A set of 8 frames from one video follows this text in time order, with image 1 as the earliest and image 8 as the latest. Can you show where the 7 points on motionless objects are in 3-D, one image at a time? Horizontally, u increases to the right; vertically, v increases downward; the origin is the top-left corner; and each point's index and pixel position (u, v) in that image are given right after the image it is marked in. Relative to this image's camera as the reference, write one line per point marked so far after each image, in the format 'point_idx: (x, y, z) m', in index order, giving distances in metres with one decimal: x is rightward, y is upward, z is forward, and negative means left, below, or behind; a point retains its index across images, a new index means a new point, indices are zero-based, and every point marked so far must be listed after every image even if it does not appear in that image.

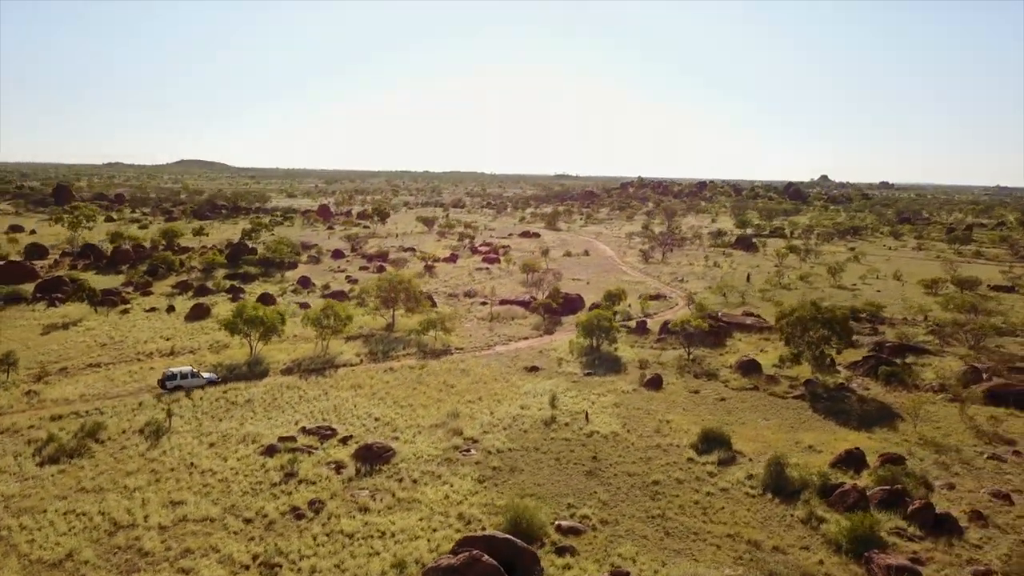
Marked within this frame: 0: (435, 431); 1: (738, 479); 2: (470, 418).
0: (-1.8, -3.2, +18.2) m
1: (+4.4, -3.7, +15.8) m
2: (-1.0, -3.1, +19.0) m
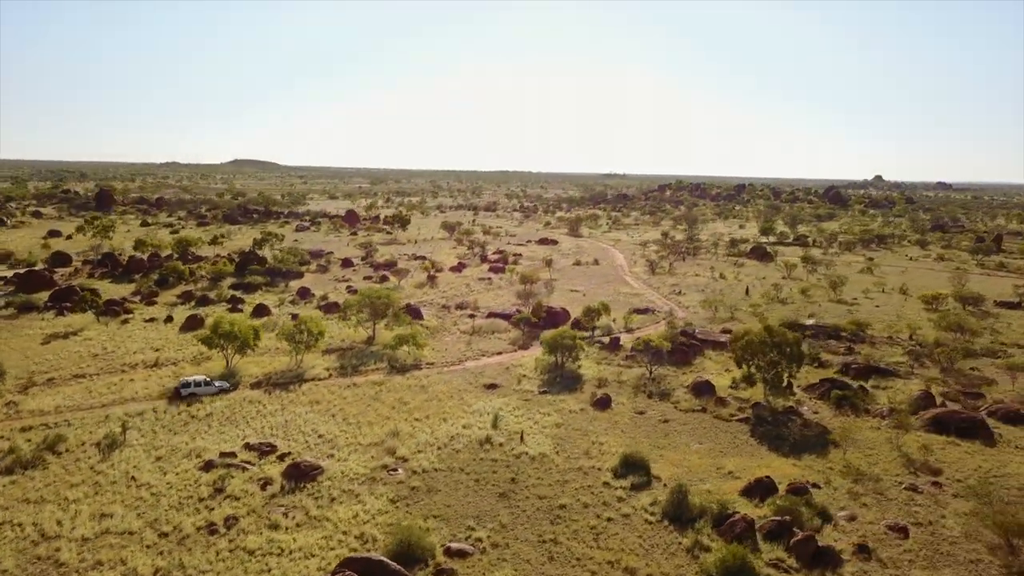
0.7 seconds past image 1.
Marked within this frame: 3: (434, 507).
0: (-3.3, -3.8, +19.1) m
1: (+2.6, -4.4, +16.4) m
2: (-2.6, -3.7, +19.9) m
3: (-1.5, -4.3, +16.1) m
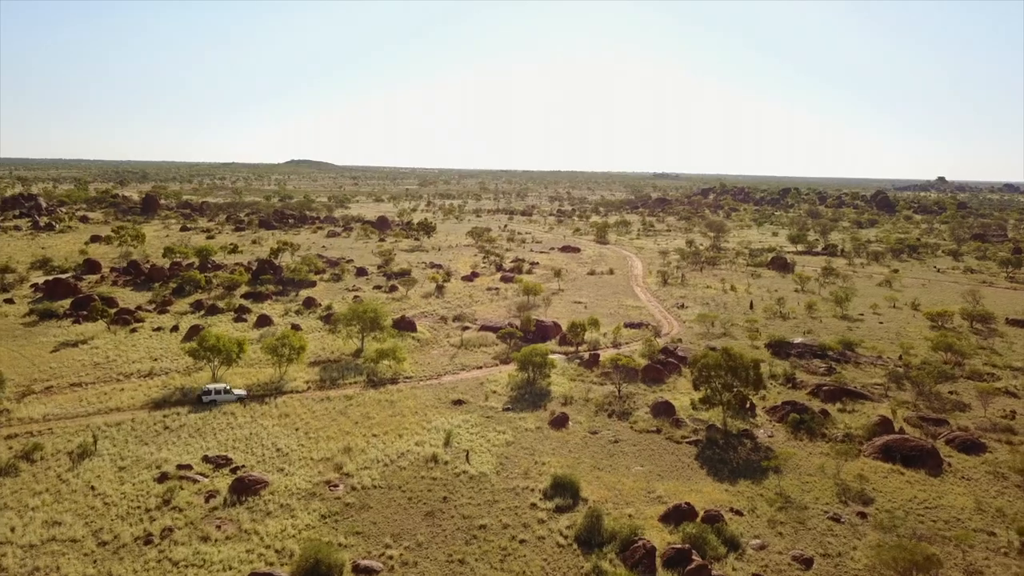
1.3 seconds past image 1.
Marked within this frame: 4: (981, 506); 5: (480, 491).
0: (-4.8, -4.4, +20.1) m
1: (+1.0, -5.0, +17.0) m
2: (-4.0, -4.2, +20.9) m
3: (-3.2, -4.9, +17.0) m
4: (+10.7, -5.0, +18.7) m
5: (-0.7, -4.7, +18.9) m
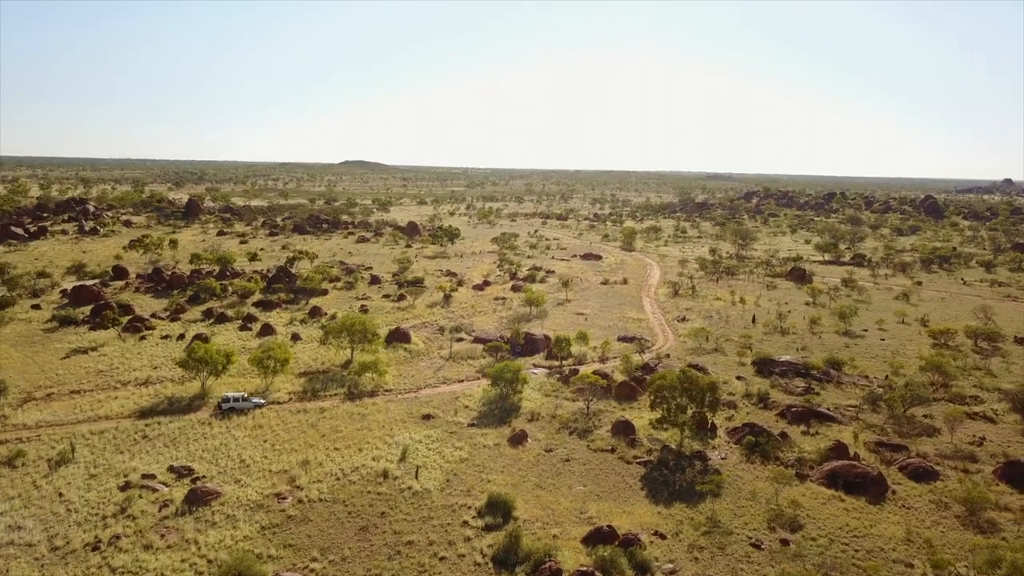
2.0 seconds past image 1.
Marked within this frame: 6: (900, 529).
0: (-6.2, -4.9, +21.3) m
1: (-0.7, -5.6, +17.8) m
2: (-5.3, -4.8, +21.9) m
3: (-4.8, -5.5, +18.0) m
4: (+9.2, -5.7, +18.8) m
5: (-2.2, -5.3, +19.7) m
6: (+9.1, -5.7, +19.2) m
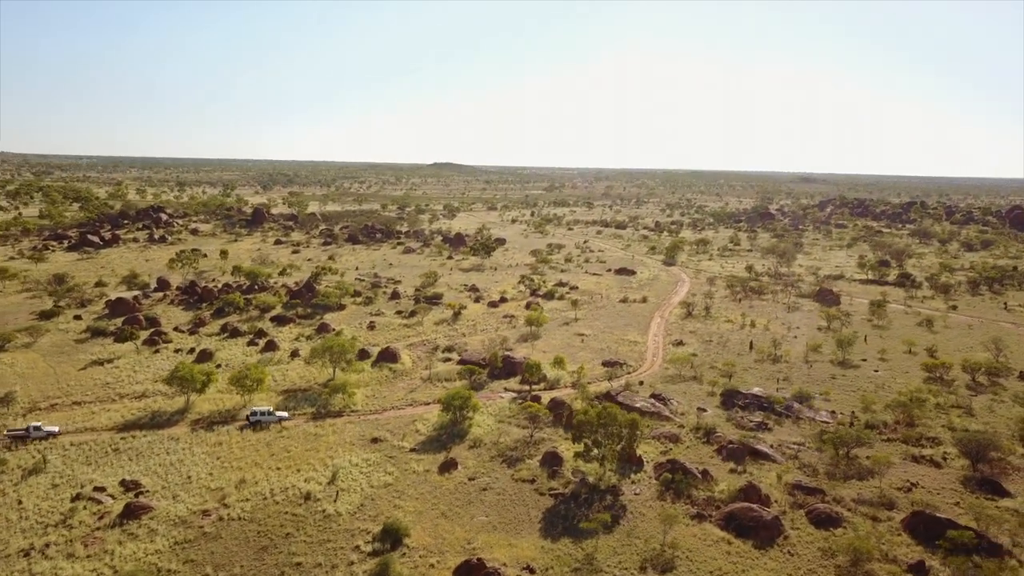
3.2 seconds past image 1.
0: (-8.7, -5.9, +23.5) m
1: (-3.6, -6.7, +19.4) m
2: (-7.8, -5.8, +24.1) m
3: (-7.7, -6.5, +20.1) m
4: (+6.3, -7.0, +19.3) m
5: (-5.0, -6.4, +21.5) m
6: (+6.3, -7.0, +19.7) m
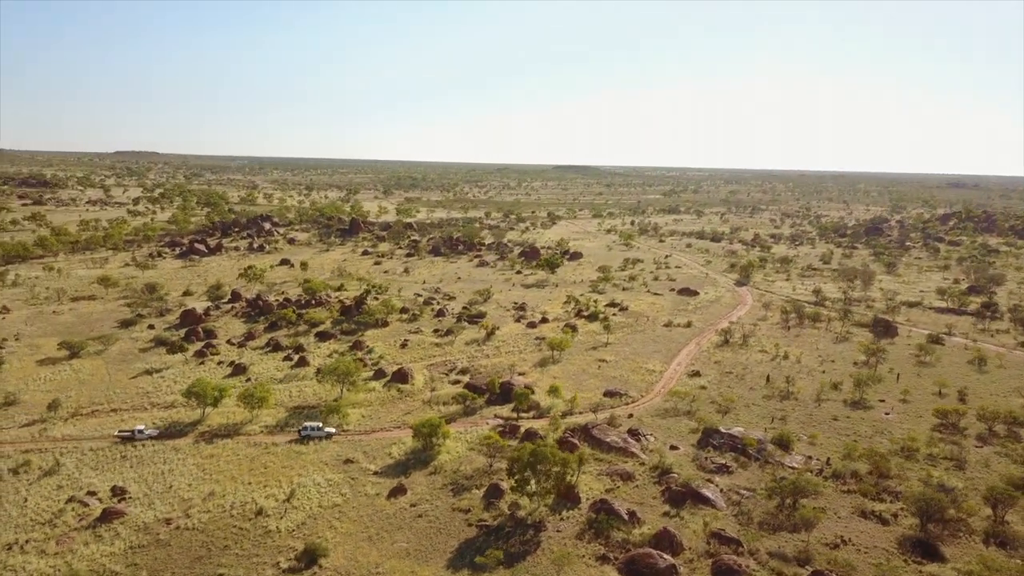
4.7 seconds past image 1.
0: (-10.9, -7.1, +26.7) m
1: (-6.6, -8.0, +21.9) m
2: (-9.9, -7.0, +27.2) m
3: (-10.5, -7.7, +23.3) m
4: (+3.2, -8.6, +20.2) m
5: (-7.6, -7.6, +24.2) m
6: (+3.2, -8.5, +20.6) m
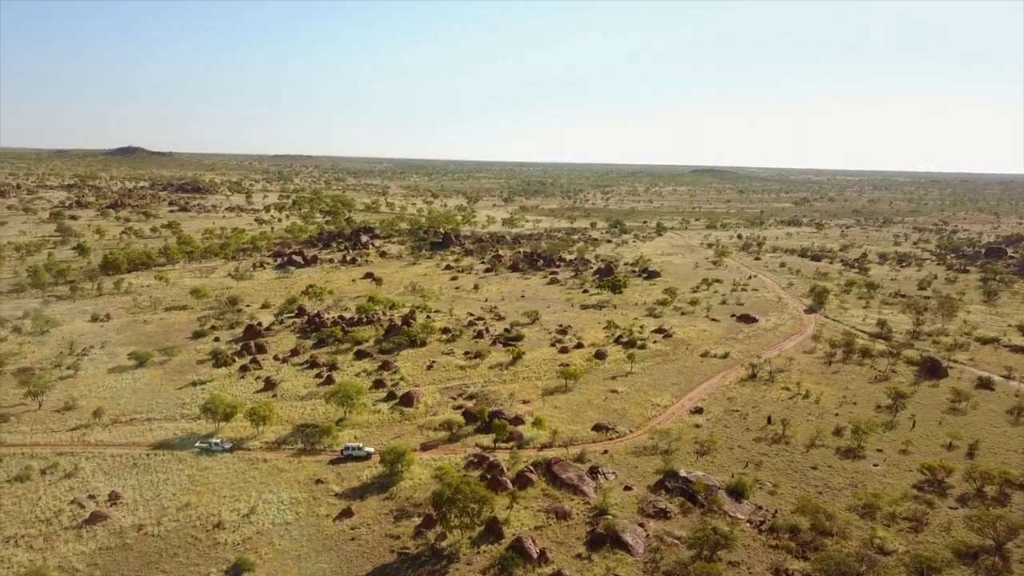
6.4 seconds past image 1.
0: (-13.4, -8.5, +30.8) m
1: (-10.0, -9.5, +25.3) m
2: (-12.4, -8.4, +31.1) m
3: (-13.6, -9.1, +27.3) m
4: (-0.7, -10.3, +22.0) m
5: (-10.5, -9.1, +27.7) m
6: (-0.6, -10.3, +22.3) m
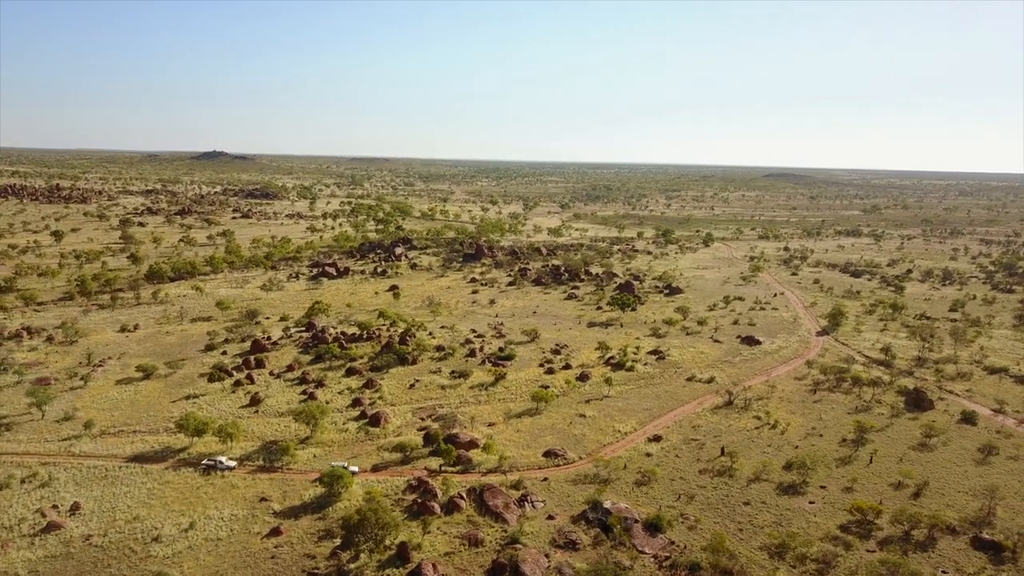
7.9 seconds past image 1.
0: (-16.8, -9.8, +33.8) m
1: (-13.9, -10.8, +28.0) m
2: (-15.7, -9.7, +33.9) m
3: (-17.3, -10.4, +30.3) m
4: (-4.9, -11.7, +23.8) m
5: (-14.2, -10.4, +30.5) m
6: (-4.8, -11.7, +24.1) m
